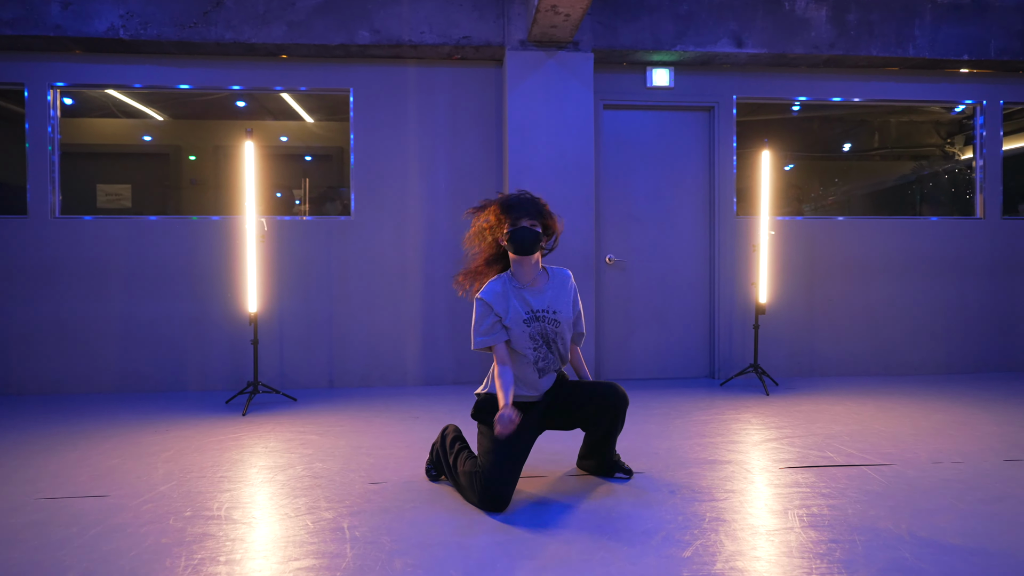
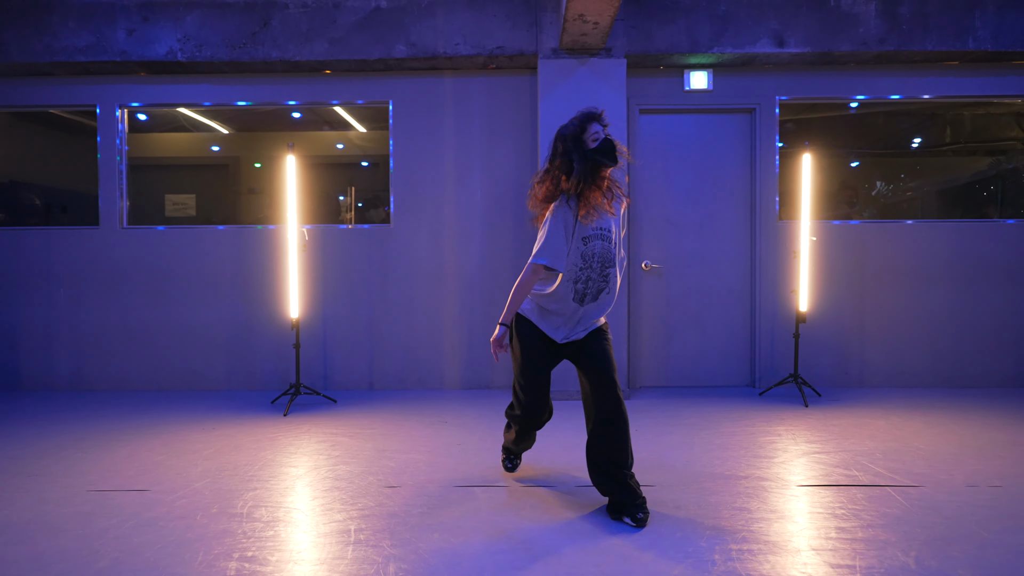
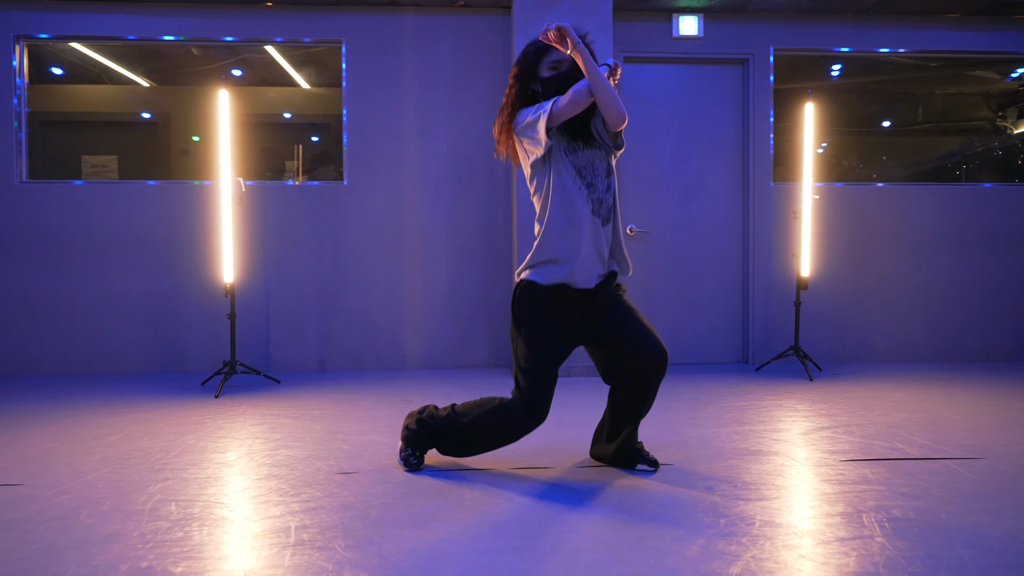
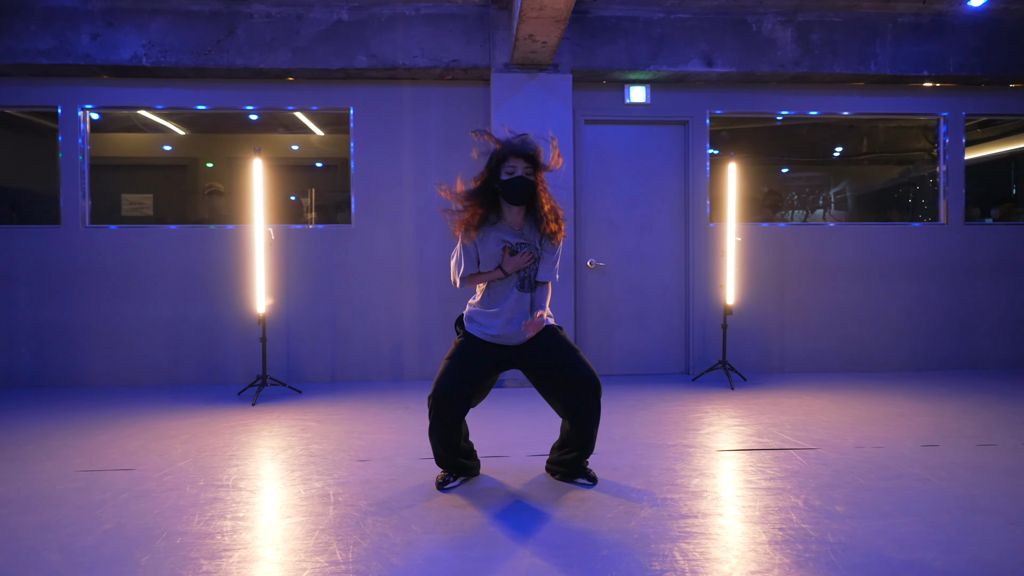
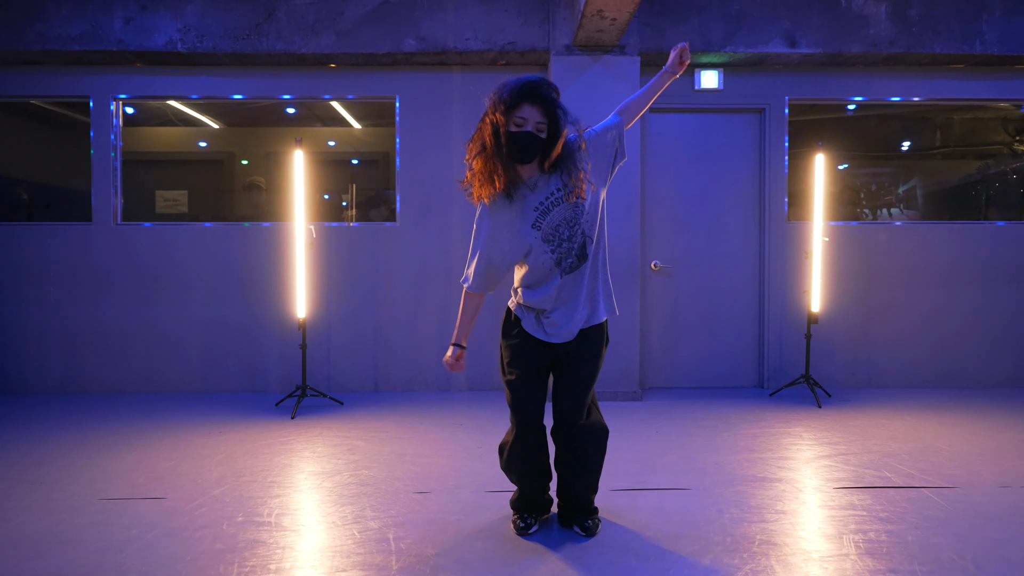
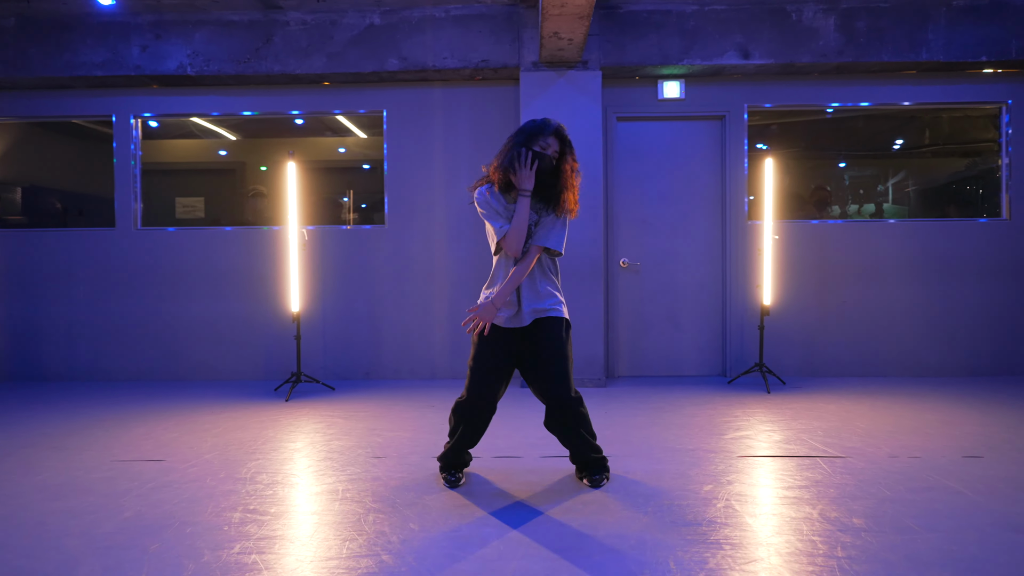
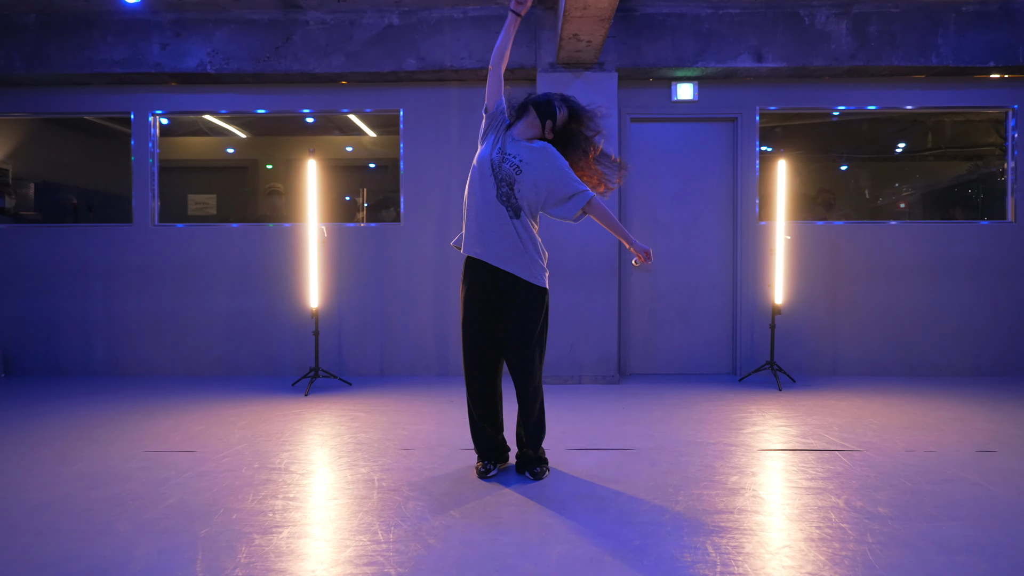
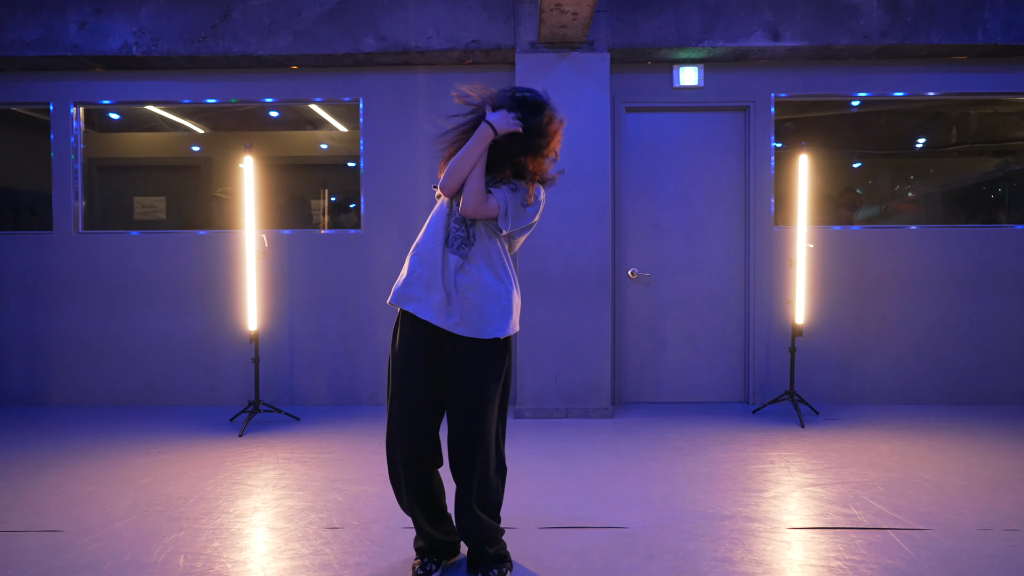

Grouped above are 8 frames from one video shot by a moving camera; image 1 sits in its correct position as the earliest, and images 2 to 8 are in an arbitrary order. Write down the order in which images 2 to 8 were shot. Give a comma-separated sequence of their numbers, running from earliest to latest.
3, 2, 8, 7, 5, 4, 6
